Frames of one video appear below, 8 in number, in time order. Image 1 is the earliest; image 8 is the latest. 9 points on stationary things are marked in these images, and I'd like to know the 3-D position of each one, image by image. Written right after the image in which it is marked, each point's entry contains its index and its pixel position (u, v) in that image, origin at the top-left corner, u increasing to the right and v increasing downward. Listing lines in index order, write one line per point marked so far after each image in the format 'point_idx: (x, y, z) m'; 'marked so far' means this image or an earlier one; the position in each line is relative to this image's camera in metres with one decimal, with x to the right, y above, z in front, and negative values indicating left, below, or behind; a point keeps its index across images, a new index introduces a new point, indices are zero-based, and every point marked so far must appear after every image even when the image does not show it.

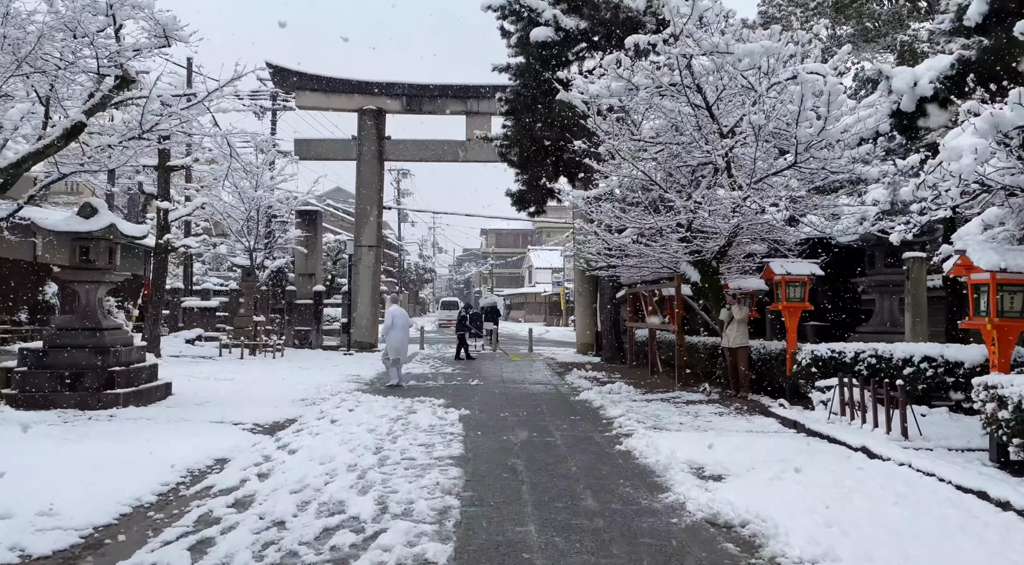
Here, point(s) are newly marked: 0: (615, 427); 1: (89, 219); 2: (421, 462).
0: (+1.2, -1.7, +9.0) m
1: (-6.2, +0.9, +11.3) m
2: (-0.9, -1.7, +7.1) m
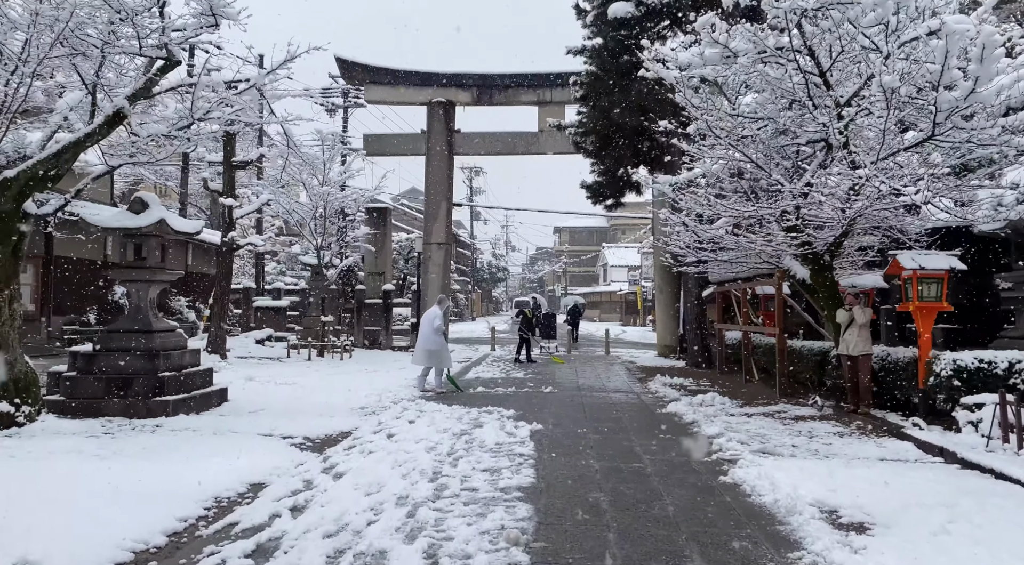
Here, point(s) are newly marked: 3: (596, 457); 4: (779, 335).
0: (+2.0, -1.7, +7.6) m
1: (-5.2, +0.9, +10.6) m
2: (-0.2, -1.7, +6.0) m
3: (+0.8, -1.7, +7.5) m
4: (+3.8, -0.7, +10.8) m
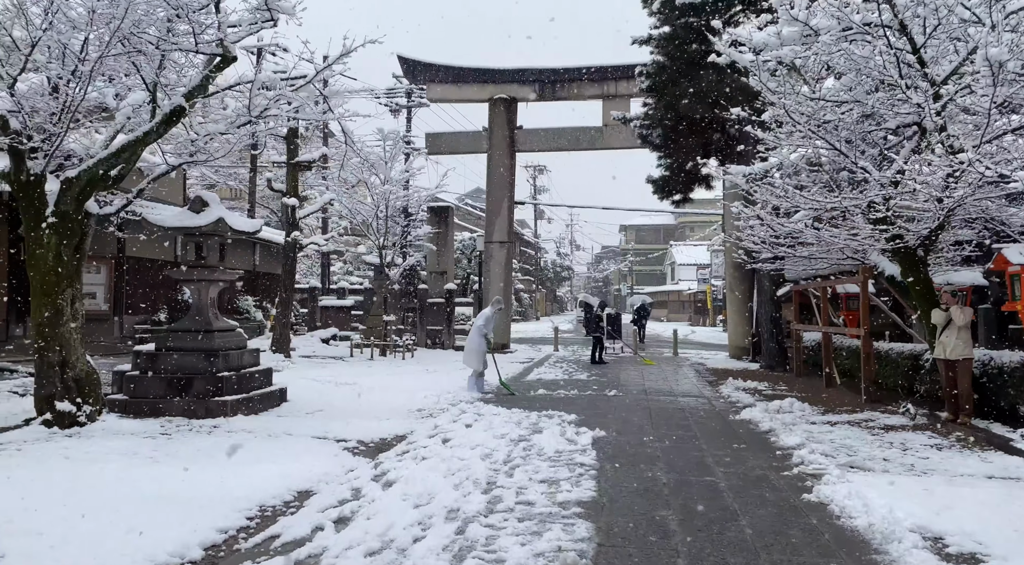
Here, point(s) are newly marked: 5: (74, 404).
0: (+2.6, -1.7, +7.0) m
1: (-4.3, +1.0, +10.6) m
2: (+0.2, -1.6, +5.5) m
3: (+1.4, -1.7, +6.9) m
4: (+4.6, -0.7, +9.9) m
5: (-5.0, -1.4, +8.7) m
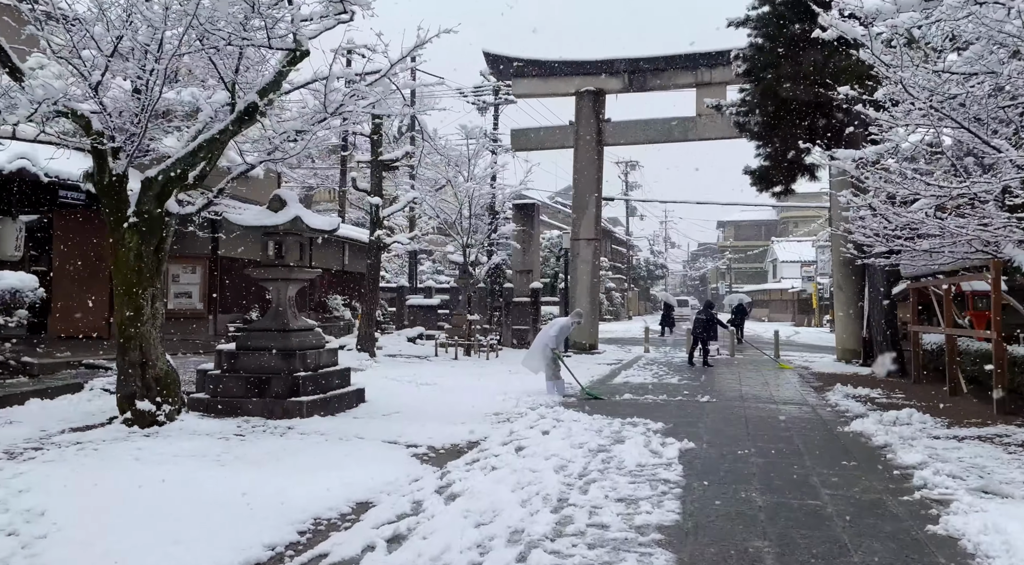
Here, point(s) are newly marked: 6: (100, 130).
0: (+3.2, -1.6, +6.0) m
1: (-3.2, +1.0, +10.5) m
2: (+0.7, -1.6, +4.9) m
3: (+2.0, -1.7, +6.2) m
4: (+5.6, -0.7, +8.8) m
5: (-4.1, -1.4, +8.7) m
6: (-4.6, +1.7, +8.5) m
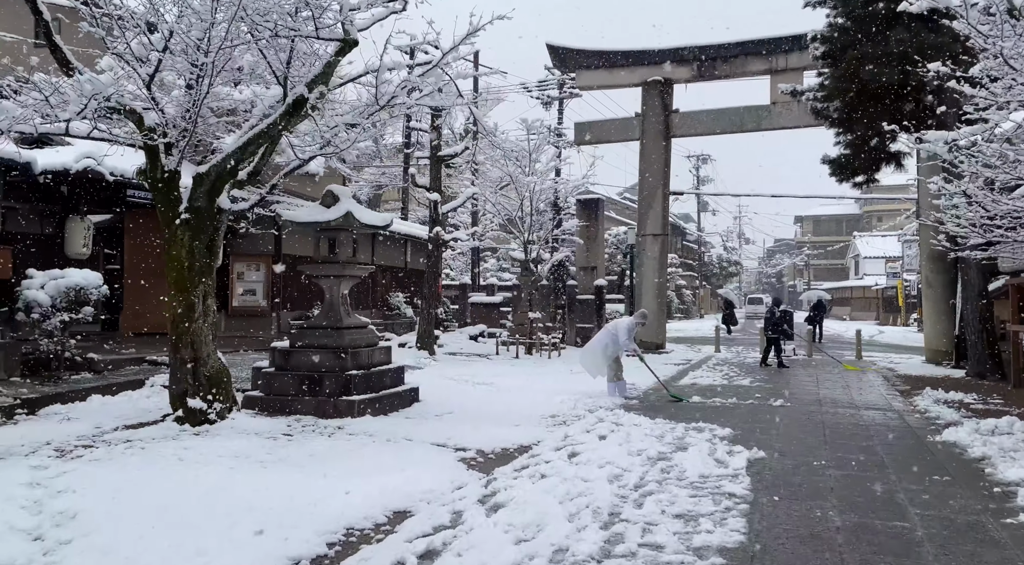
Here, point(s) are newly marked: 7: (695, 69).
0: (+3.5, -1.6, +5.3) m
1: (-2.5, +1.0, +10.3) m
2: (+0.9, -1.6, +4.4) m
3: (+2.4, -1.6, +5.5) m
4: (+6.1, -0.6, +7.8) m
5: (-3.5, -1.3, +8.6) m
6: (-4.0, +1.7, +8.4) m
7: (+4.5, +5.3, +19.0) m
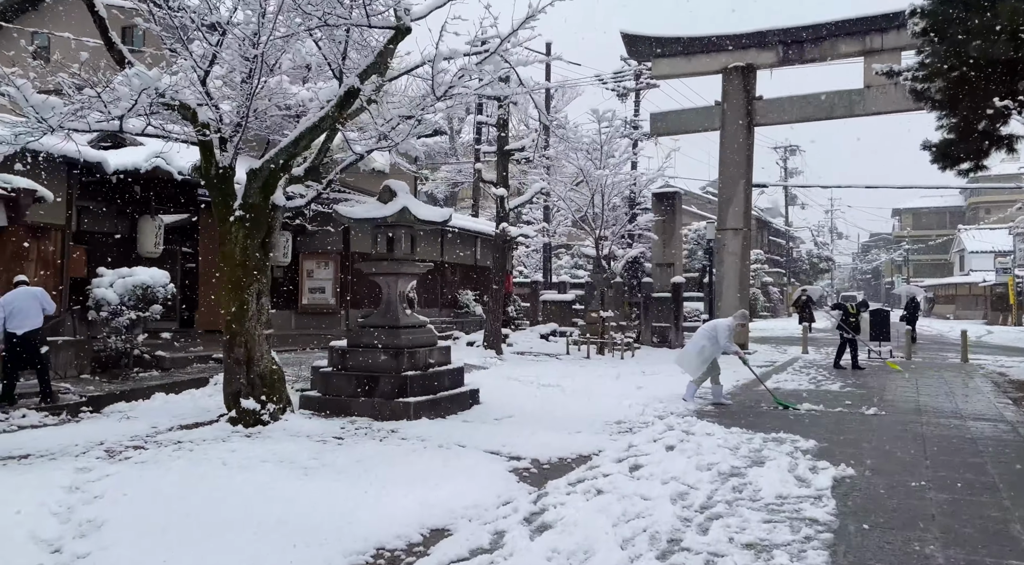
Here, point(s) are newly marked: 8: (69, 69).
0: (+3.8, -1.6, +4.4) m
1: (-1.6, +1.0, +10.0) m
2: (+1.1, -1.6, +3.7) m
3: (+2.7, -1.6, +4.7) m
4: (+6.6, -0.6, +6.6) m
5: (-2.8, -1.3, +8.5) m
6: (-3.3, +1.8, +8.3) m
7: (+6.3, +5.4, +17.9) m
8: (-4.4, +2.1, +7.6) m
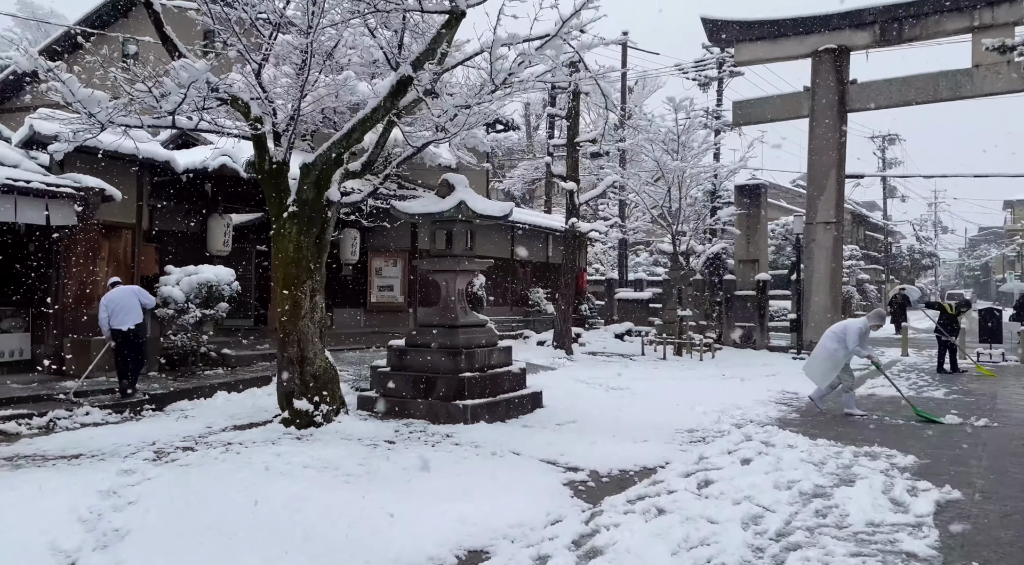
0: (+4.0, -1.5, +3.4) m
1: (-0.8, +1.1, +9.6) m
2: (+1.2, -1.5, +3.1) m
3: (+2.9, -1.6, +3.9) m
4: (+7.0, -0.5, +5.3) m
5: (-2.2, -1.3, +8.2) m
6: (-2.7, +1.8, +8.1) m
7: (+7.9, +5.5, +16.6) m
8: (-3.8, +2.1, +7.5) m
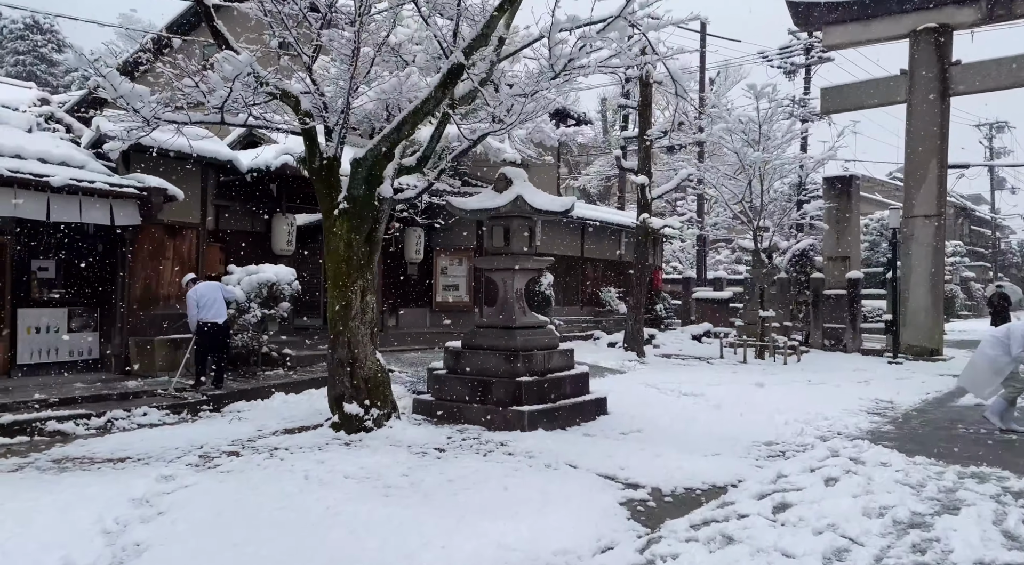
0: (+4.0, -1.5, +2.5) m
1: (-0.1, +1.1, +9.1) m
2: (+1.2, -1.5, +2.5) m
3: (+3.0, -1.6, +3.1) m
4: (+7.3, -0.5, +4.0) m
5: (-1.5, -1.3, +7.9) m
6: (-2.1, +1.8, +7.9) m
7: (+9.3, +5.5, +15.1) m
8: (-3.3, +2.1, +7.4) m
